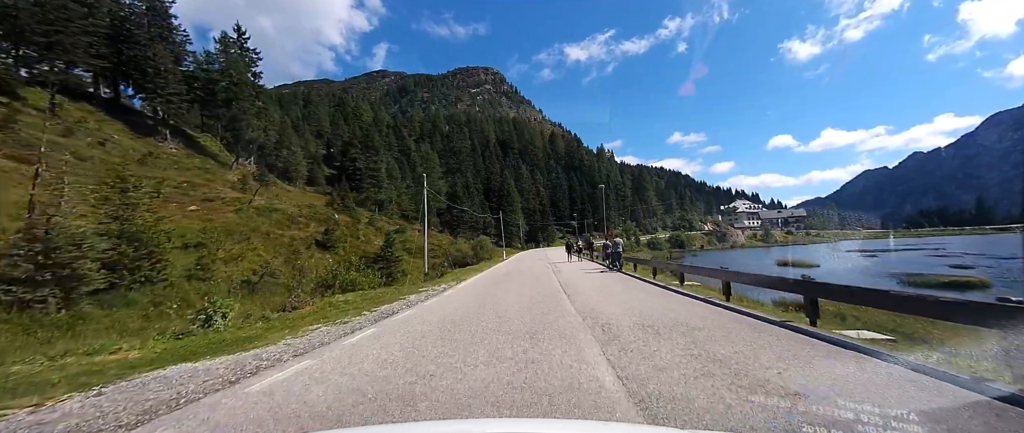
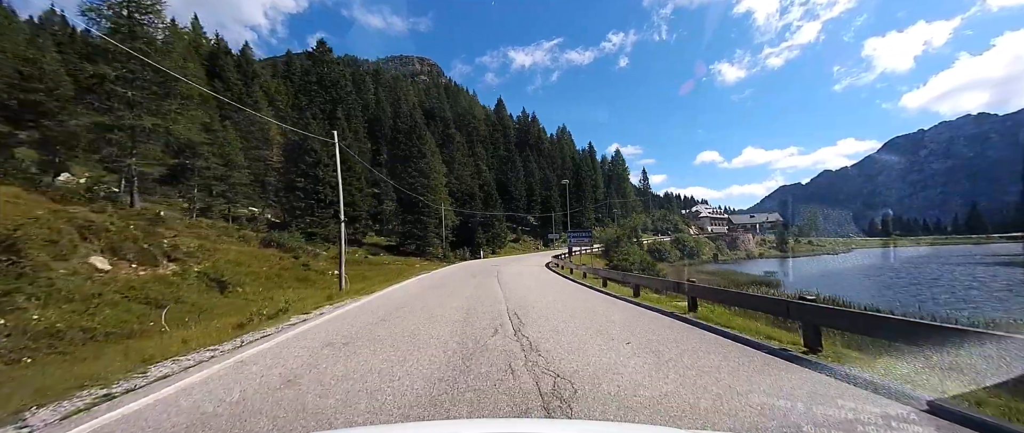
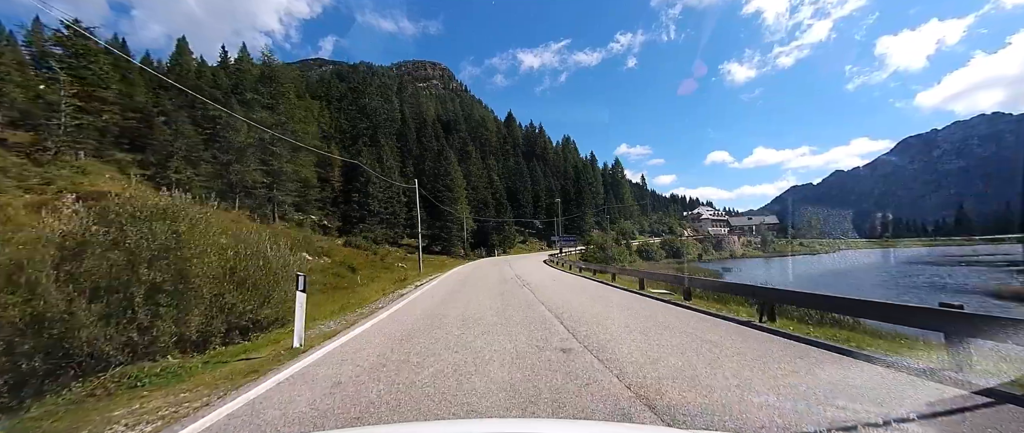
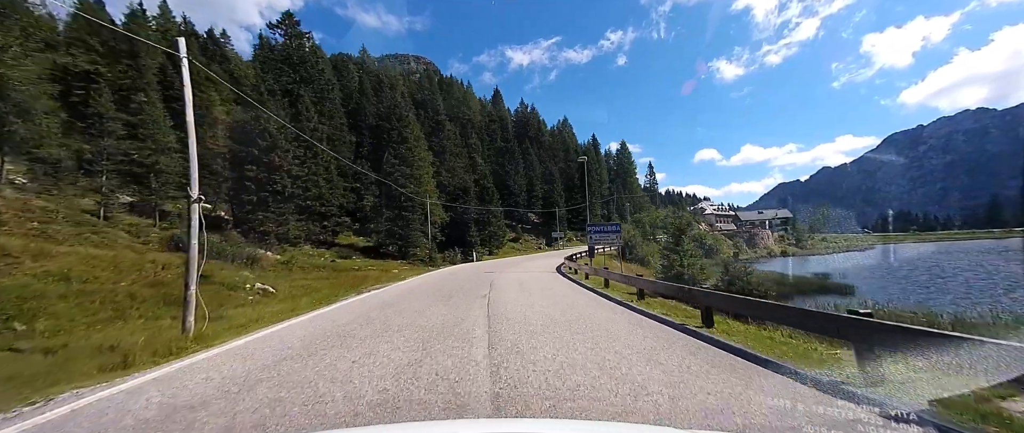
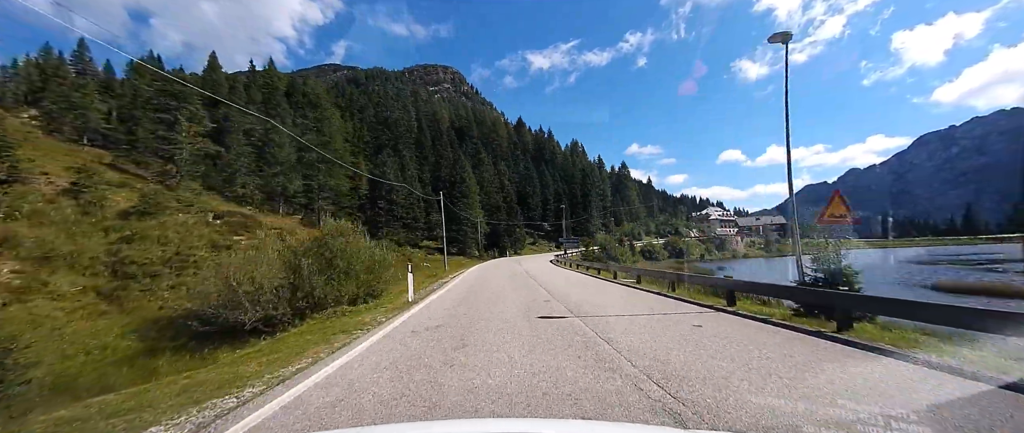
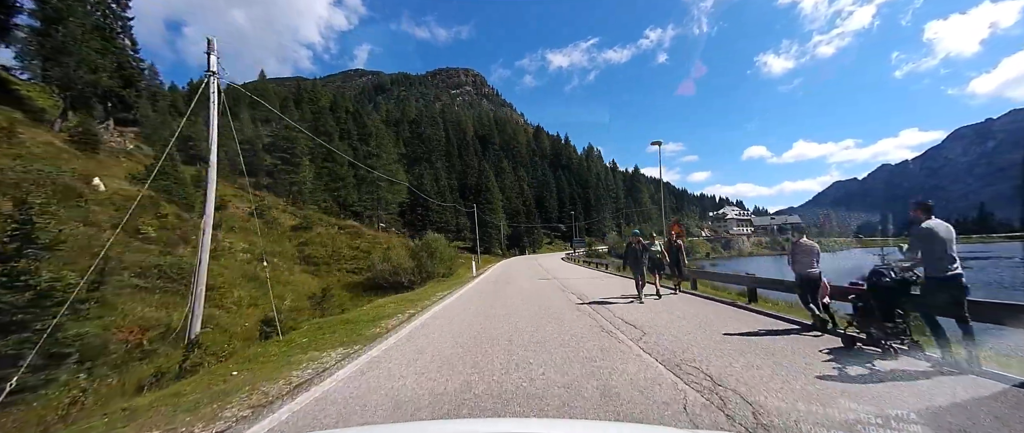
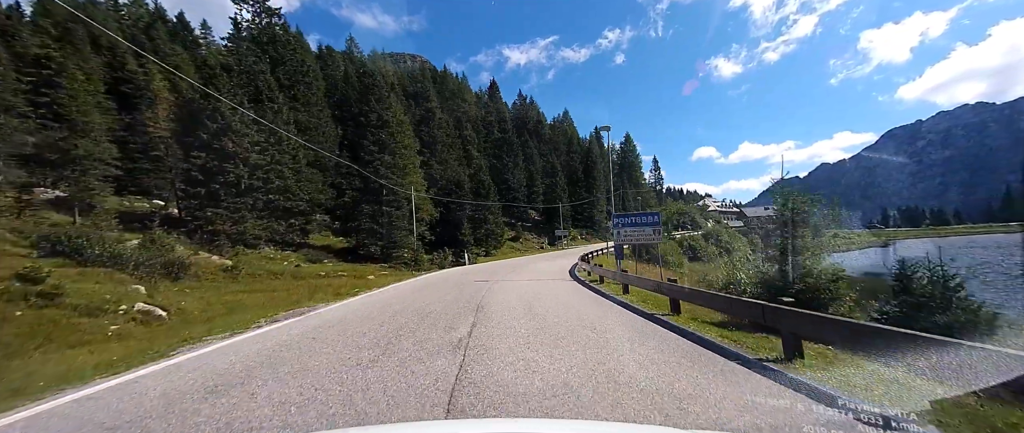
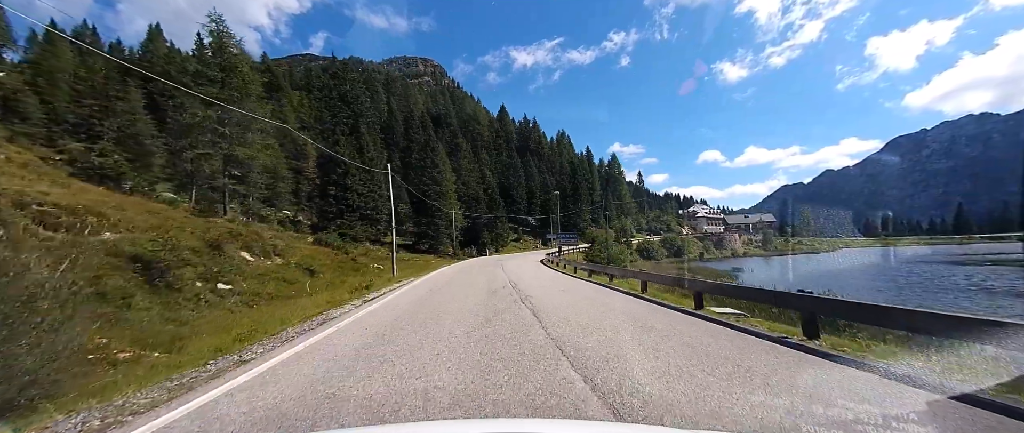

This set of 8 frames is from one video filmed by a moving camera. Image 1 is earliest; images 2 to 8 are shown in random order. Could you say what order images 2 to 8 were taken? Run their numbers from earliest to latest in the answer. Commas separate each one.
6, 5, 3, 8, 2, 4, 7
